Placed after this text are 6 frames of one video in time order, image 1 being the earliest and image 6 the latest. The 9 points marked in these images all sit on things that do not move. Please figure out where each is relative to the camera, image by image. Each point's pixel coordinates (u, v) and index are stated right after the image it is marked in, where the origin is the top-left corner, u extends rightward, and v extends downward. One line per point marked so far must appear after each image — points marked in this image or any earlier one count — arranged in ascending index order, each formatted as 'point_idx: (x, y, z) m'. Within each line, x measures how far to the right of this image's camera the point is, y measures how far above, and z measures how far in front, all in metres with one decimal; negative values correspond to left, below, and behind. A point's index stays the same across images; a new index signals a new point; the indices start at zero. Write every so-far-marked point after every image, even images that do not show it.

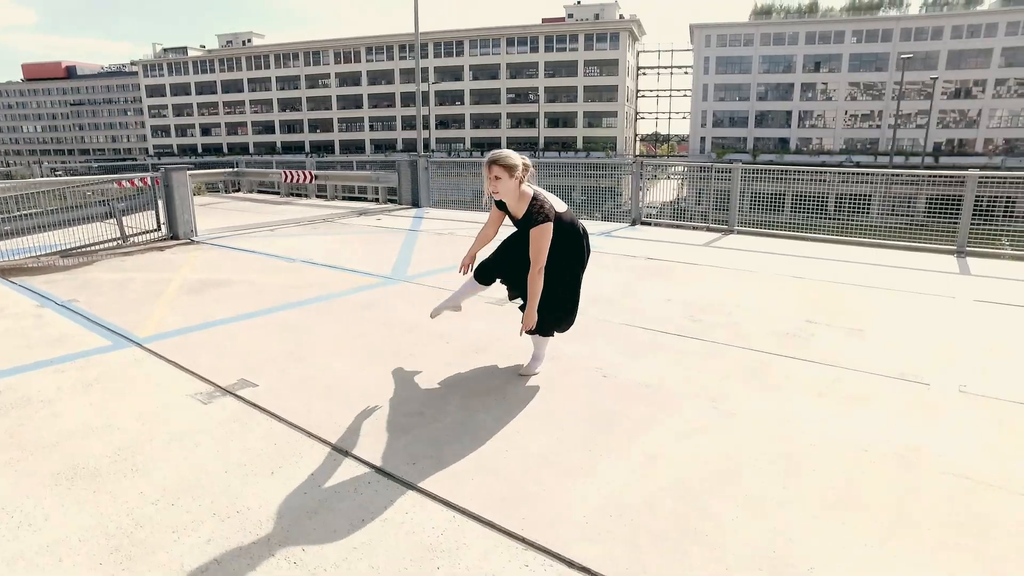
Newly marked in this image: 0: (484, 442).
0: (-0.1, -0.7, +3.0) m
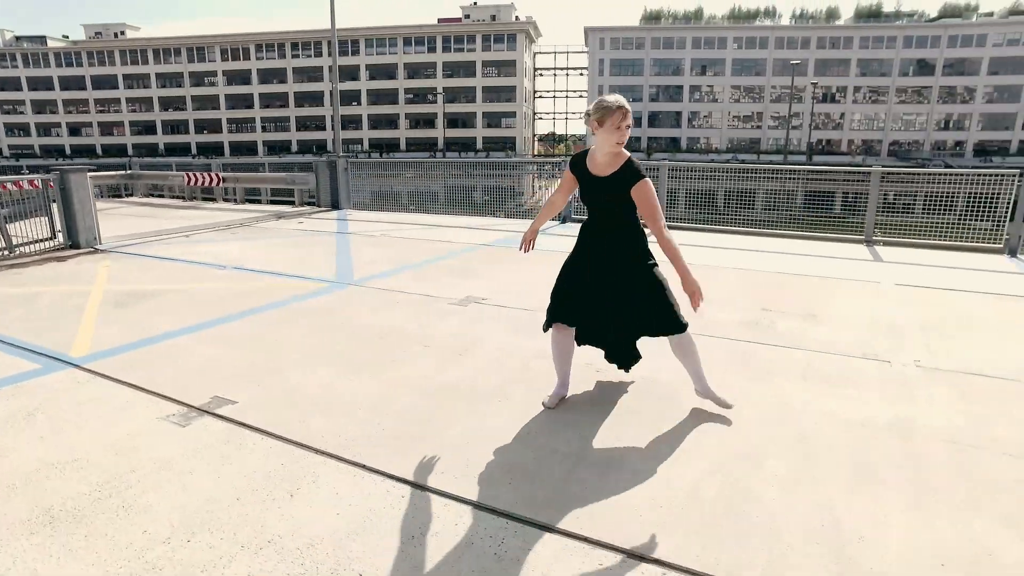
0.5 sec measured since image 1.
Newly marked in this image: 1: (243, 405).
0: (0.0, -0.7, +2.9) m
1: (-1.4, -0.6, +3.3) m
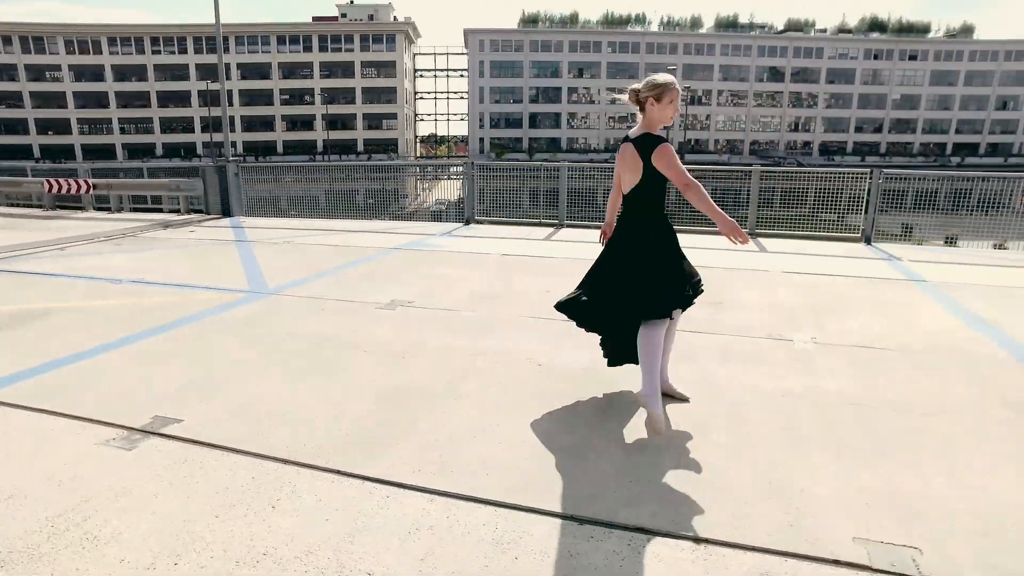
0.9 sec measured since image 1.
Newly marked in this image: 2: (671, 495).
0: (-0.2, -0.7, +3.0) m
1: (-1.6, -0.7, +3.2) m
2: (+0.6, -0.8, +2.5) m
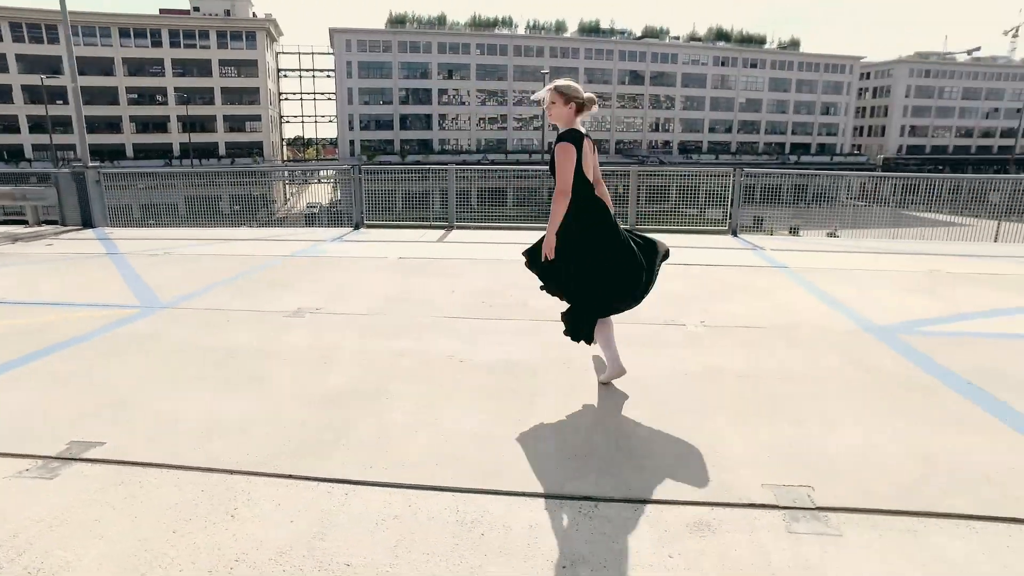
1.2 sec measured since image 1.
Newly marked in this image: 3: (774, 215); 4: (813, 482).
0: (-0.5, -0.7, +3.1) m
1: (-1.9, -0.7, +3.0) m
2: (+0.4, -0.8, +2.8) m
3: (+4.2, +1.2, +10.6) m
4: (+1.3, -0.8, +2.7) m
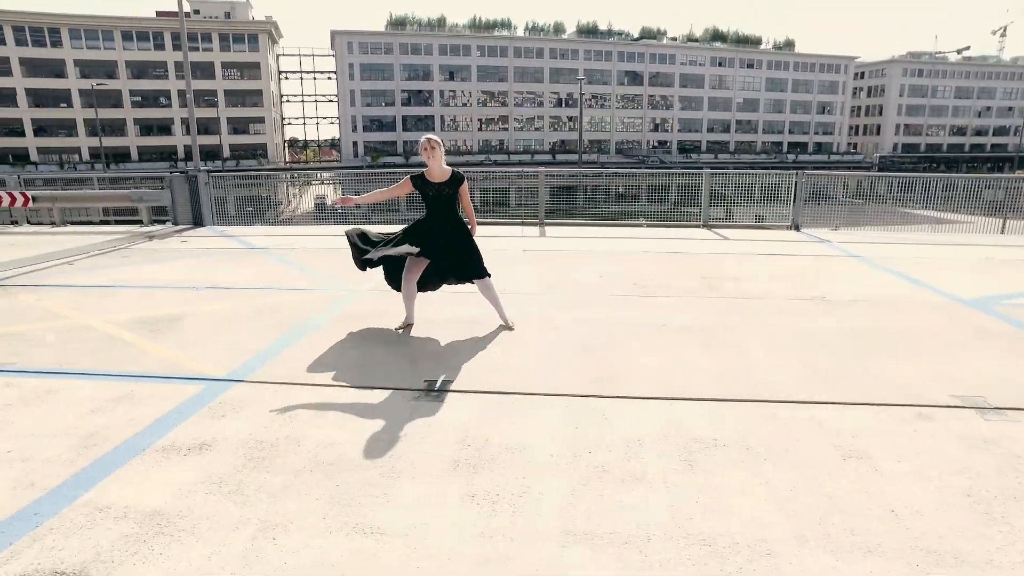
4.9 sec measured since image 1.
0: (+1.1, -0.6, +4.3) m
1: (-0.3, -0.6, +4.2) m
2: (+1.9, -0.6, +4.0) m
3: (+5.6, +1.4, +11.7) m
4: (+2.8, -0.6, +3.9) m
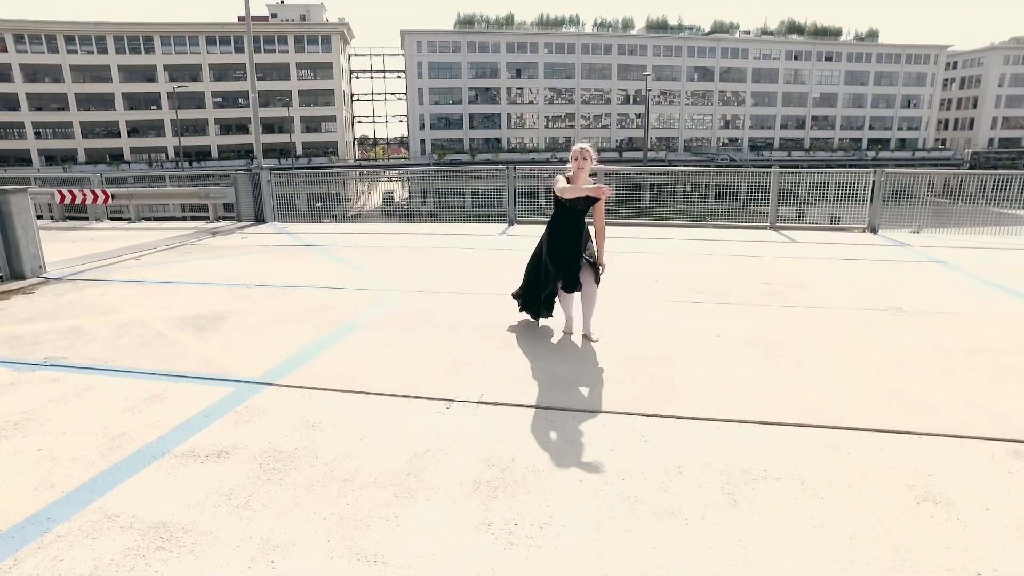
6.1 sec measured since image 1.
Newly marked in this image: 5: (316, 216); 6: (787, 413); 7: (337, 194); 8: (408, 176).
0: (+1.3, -0.6, +3.9) m
1: (-0.1, -0.6, +3.9) m
2: (+2.1, -0.7, +3.5) m
3: (+6.5, +1.3, +10.9) m
4: (+2.9, -0.7, +3.3) m
5: (-3.9, +1.4, +13.0) m
6: (+1.5, -0.7, +3.6) m
7: (-3.4, +1.8, +12.7) m
8: (-2.0, +2.2, +12.6) m
